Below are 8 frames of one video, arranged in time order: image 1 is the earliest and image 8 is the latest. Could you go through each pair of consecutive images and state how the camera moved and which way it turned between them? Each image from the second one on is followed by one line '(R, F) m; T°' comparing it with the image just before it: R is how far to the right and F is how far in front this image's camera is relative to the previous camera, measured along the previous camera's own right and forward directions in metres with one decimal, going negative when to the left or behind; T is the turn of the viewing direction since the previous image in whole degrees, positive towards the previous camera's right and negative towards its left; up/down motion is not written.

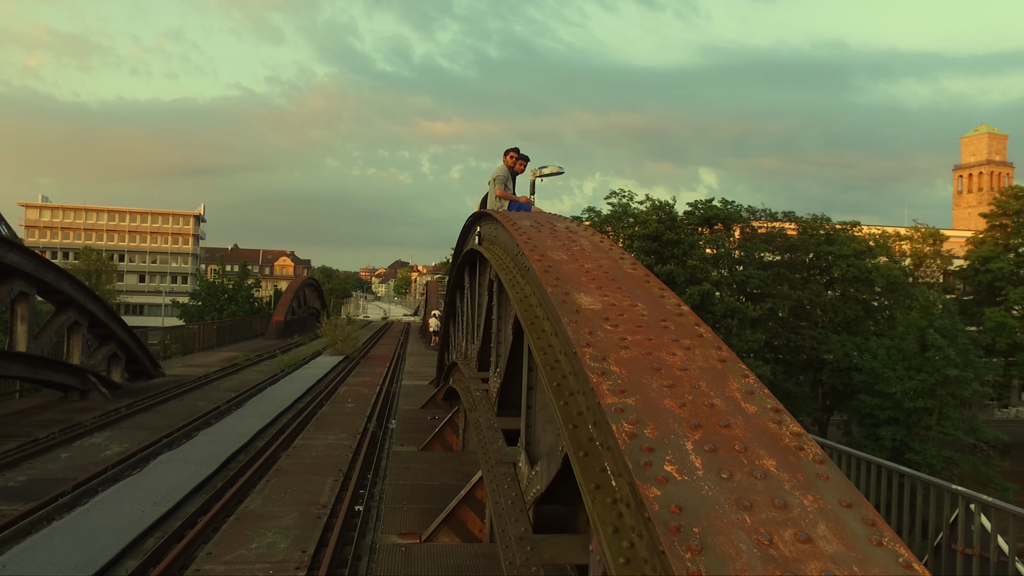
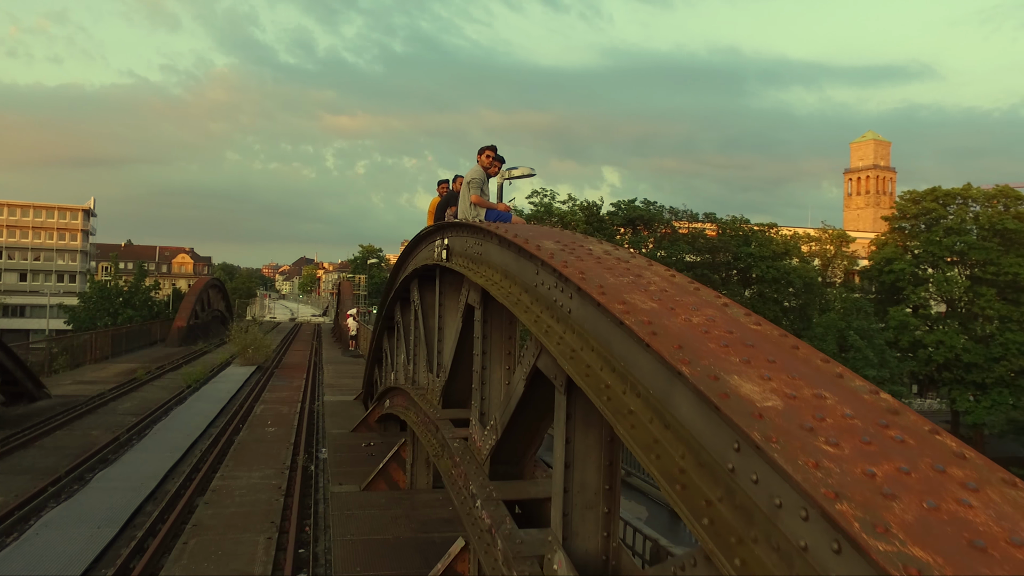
(-0.4, +0.8) m; +7°
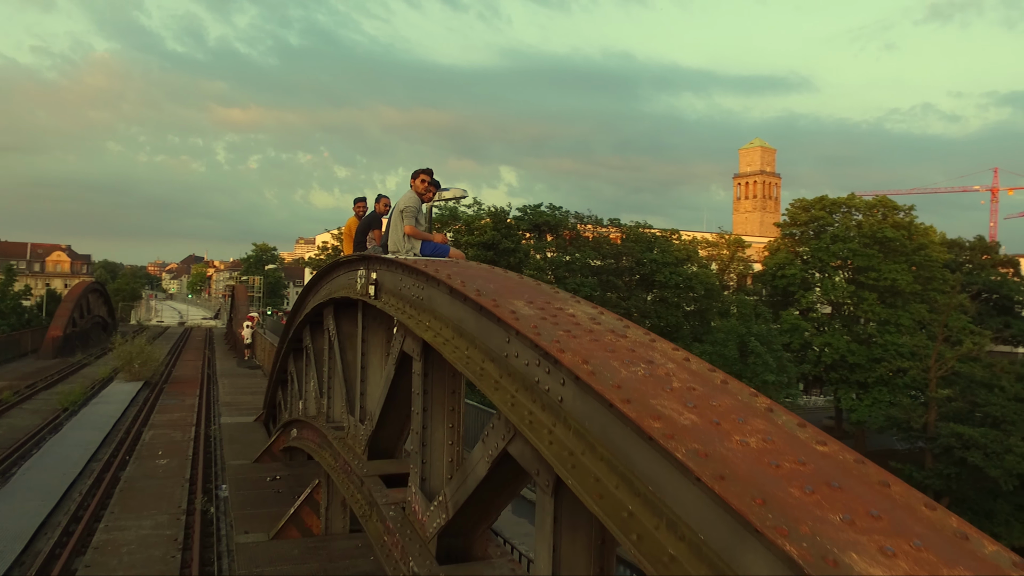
(-0.2, +0.4) m; +7°
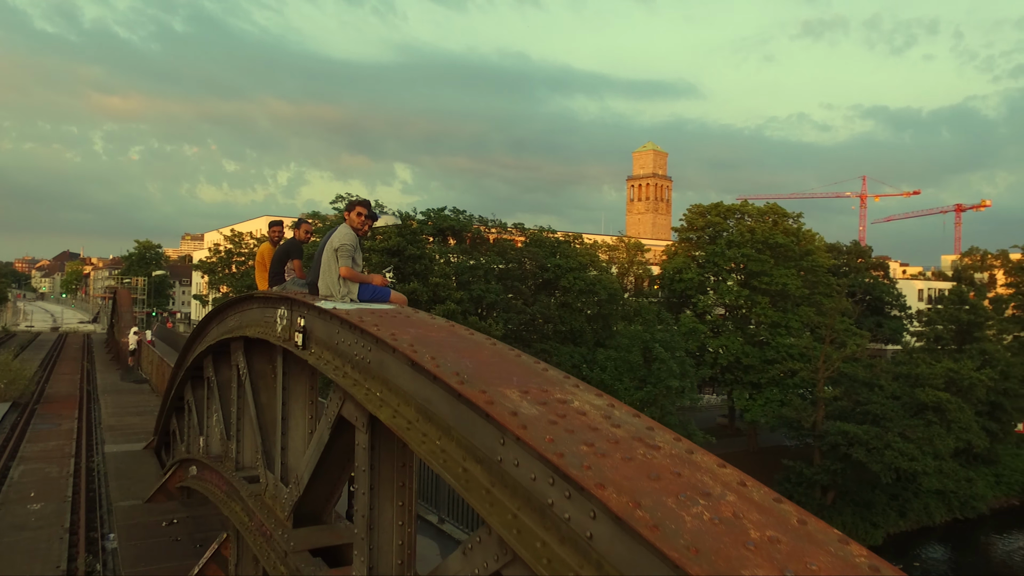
(-0.2, +0.4) m; +7°
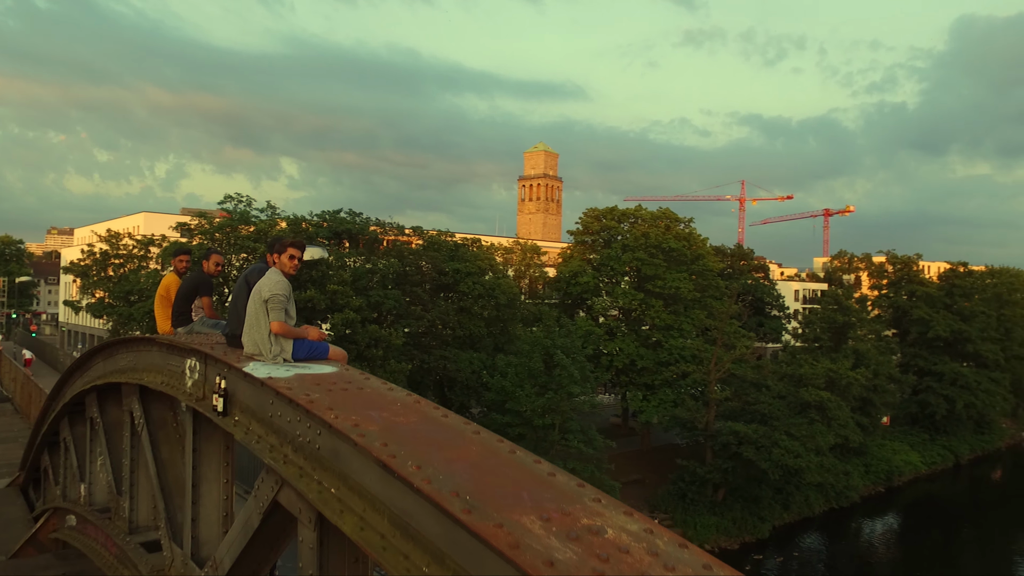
(-0.2, +0.4) m; +8°
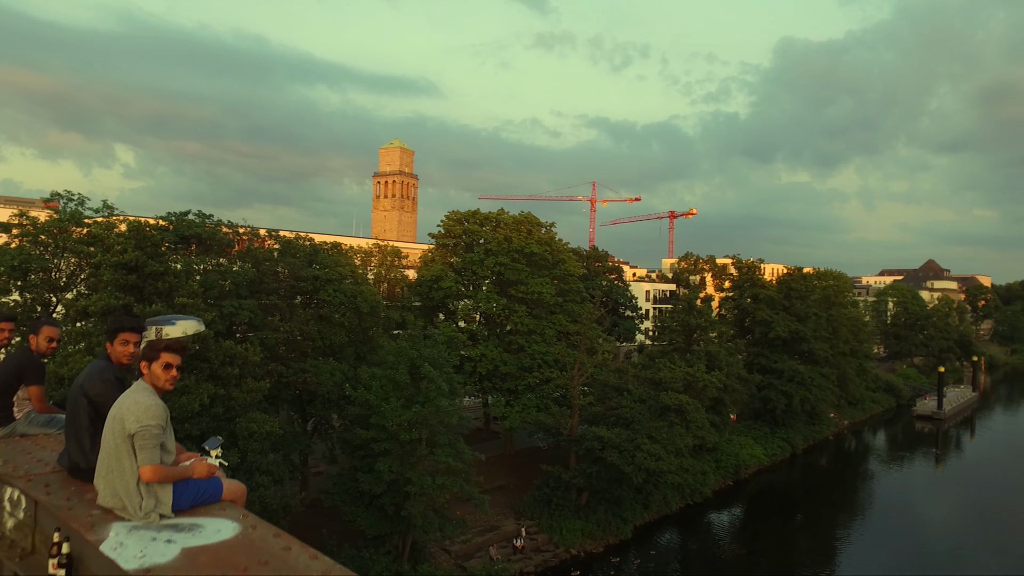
(-0.3, +0.7) m; +11°
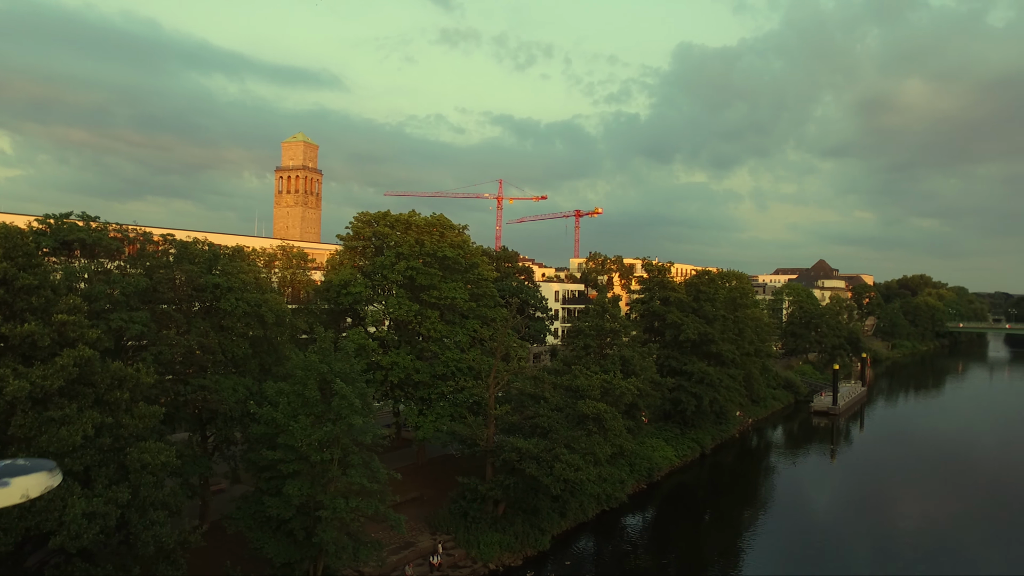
(-0.3, +0.9) m; +7°
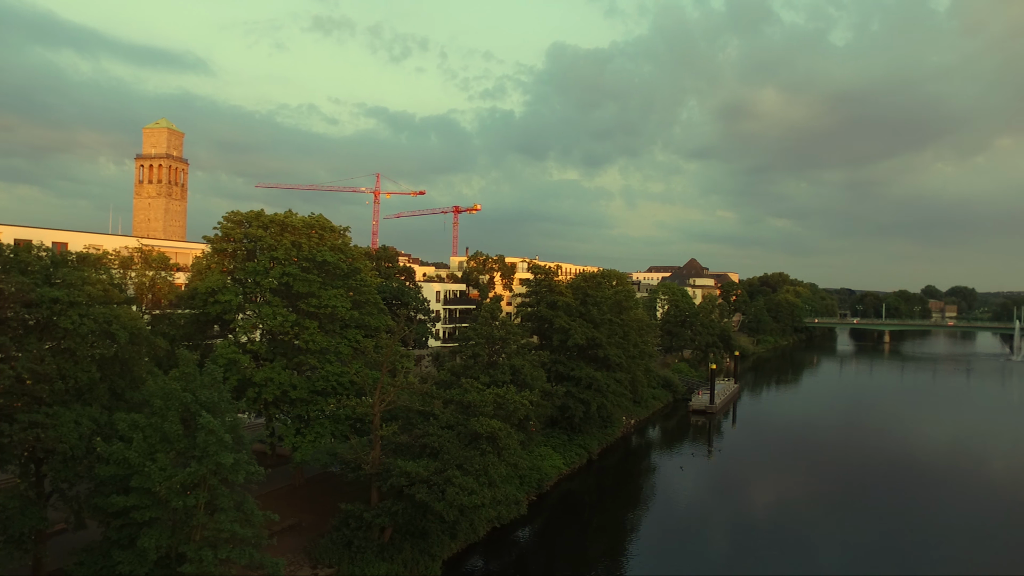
(-0.4, +1.8) m; +9°
